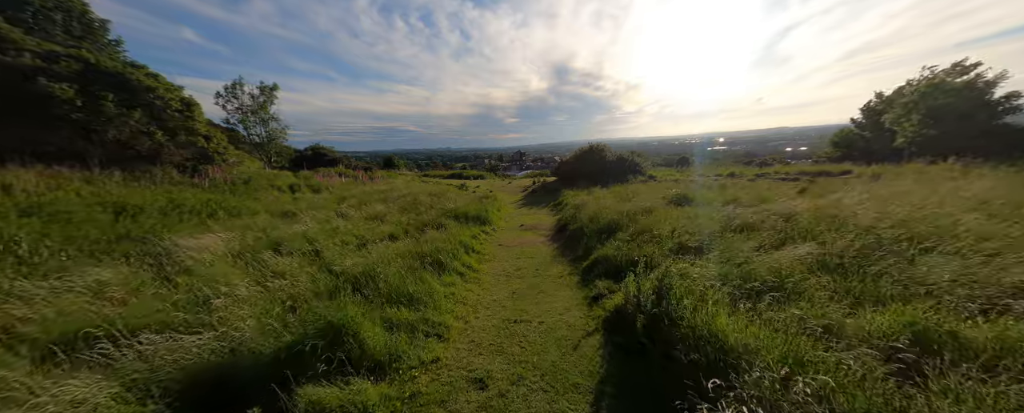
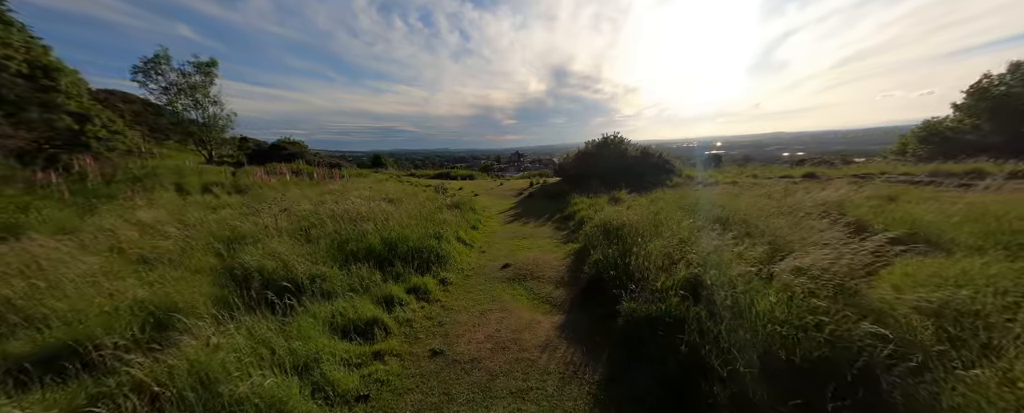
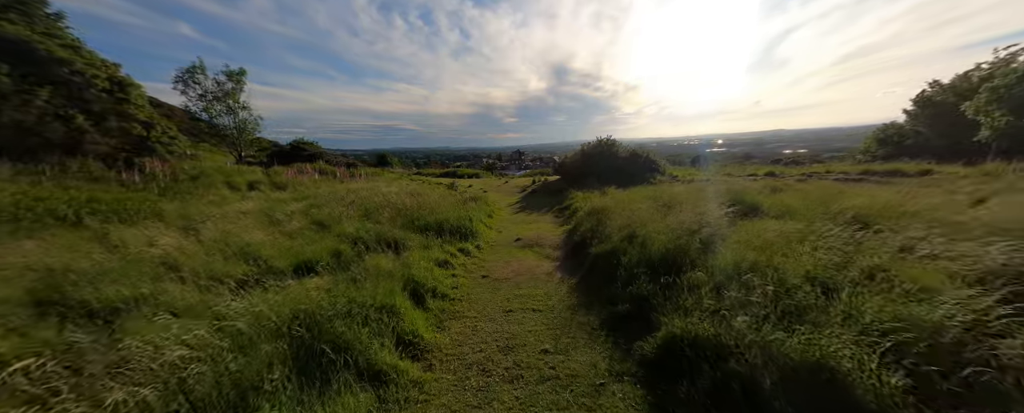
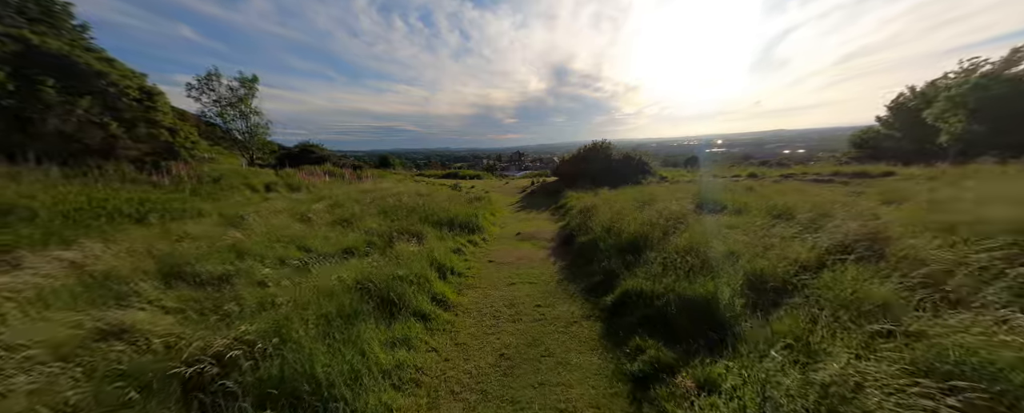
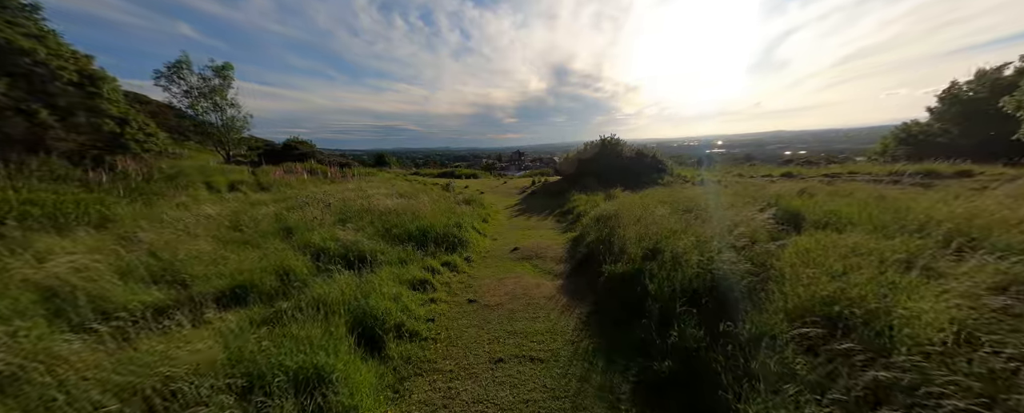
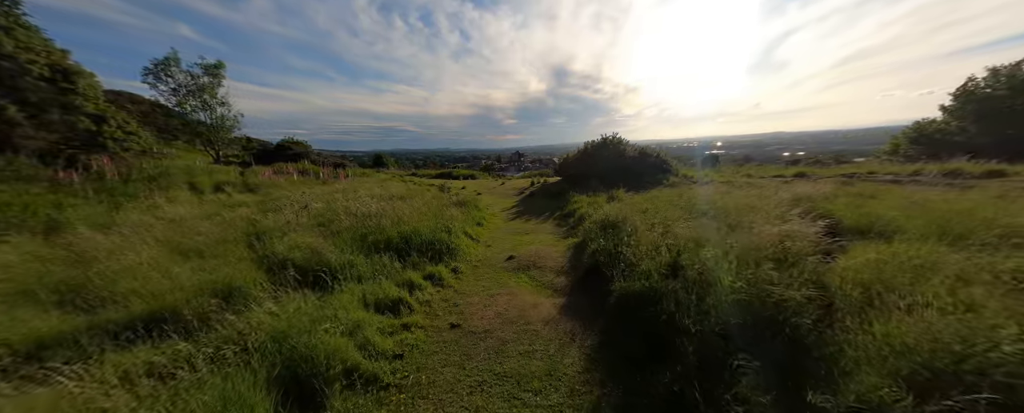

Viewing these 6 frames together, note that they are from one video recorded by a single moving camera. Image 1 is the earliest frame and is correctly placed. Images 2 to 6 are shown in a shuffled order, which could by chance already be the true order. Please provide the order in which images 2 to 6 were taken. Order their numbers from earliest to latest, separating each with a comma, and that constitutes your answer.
4, 3, 5, 6, 2
